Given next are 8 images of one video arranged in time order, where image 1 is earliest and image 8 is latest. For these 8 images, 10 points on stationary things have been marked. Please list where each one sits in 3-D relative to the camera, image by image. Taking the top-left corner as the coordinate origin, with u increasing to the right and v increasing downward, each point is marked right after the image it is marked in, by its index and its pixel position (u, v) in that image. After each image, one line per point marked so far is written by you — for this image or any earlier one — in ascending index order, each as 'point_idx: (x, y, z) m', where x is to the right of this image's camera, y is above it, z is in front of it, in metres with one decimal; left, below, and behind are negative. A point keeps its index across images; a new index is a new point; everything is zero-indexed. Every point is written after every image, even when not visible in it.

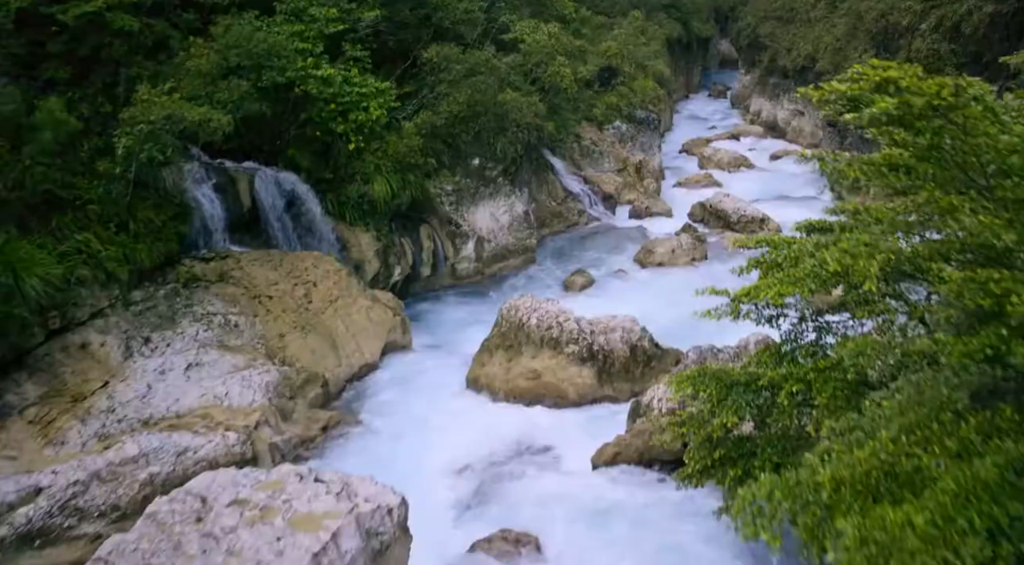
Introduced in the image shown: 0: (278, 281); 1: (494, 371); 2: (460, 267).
0: (-4.1, 0.0, +13.4) m
1: (-0.3, -1.4, +12.3) m
2: (-1.2, +0.3, +17.6) m
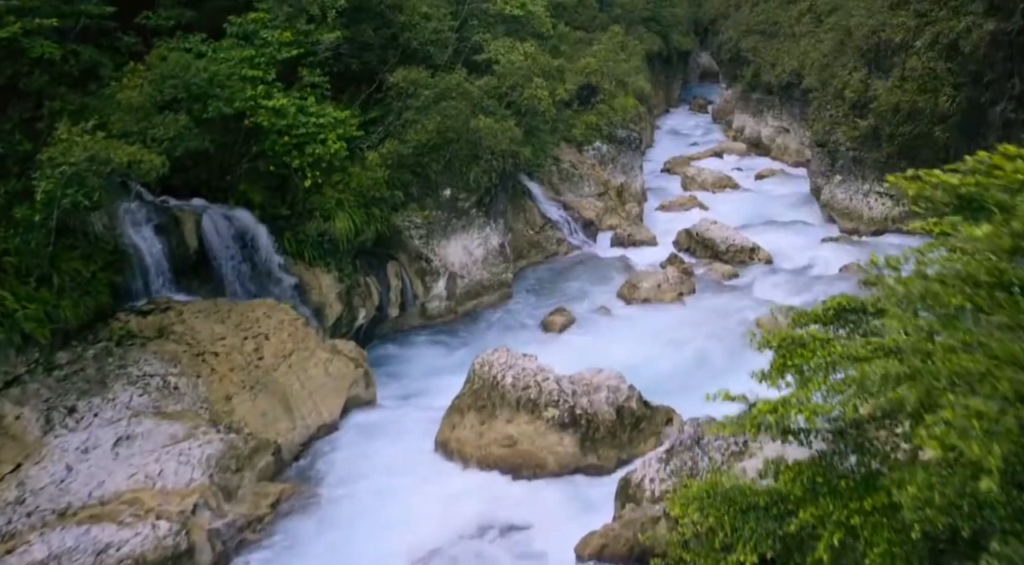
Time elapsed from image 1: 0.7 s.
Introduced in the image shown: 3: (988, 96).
0: (-4.5, -0.8, +12.0) m
1: (-0.7, -2.2, +11.1) m
2: (-1.7, -0.5, +16.3) m
3: (+10.0, +4.0, +16.2) m
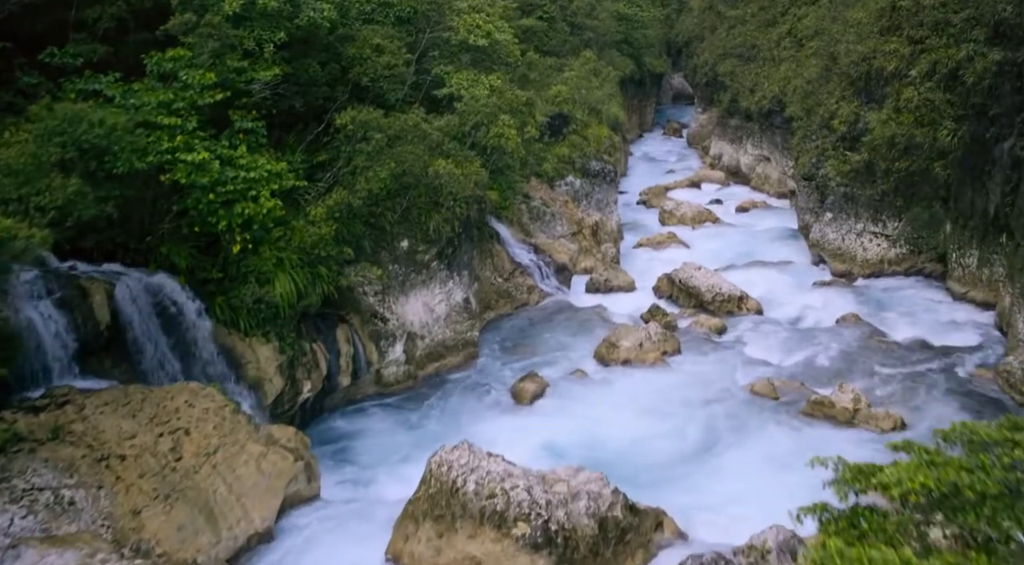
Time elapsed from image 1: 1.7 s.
0: (-5.0, -2.0, +10.2) m
1: (-1.1, -3.3, +9.3) m
2: (-2.4, -1.7, +14.6) m
3: (+9.3, +2.9, +14.9) m
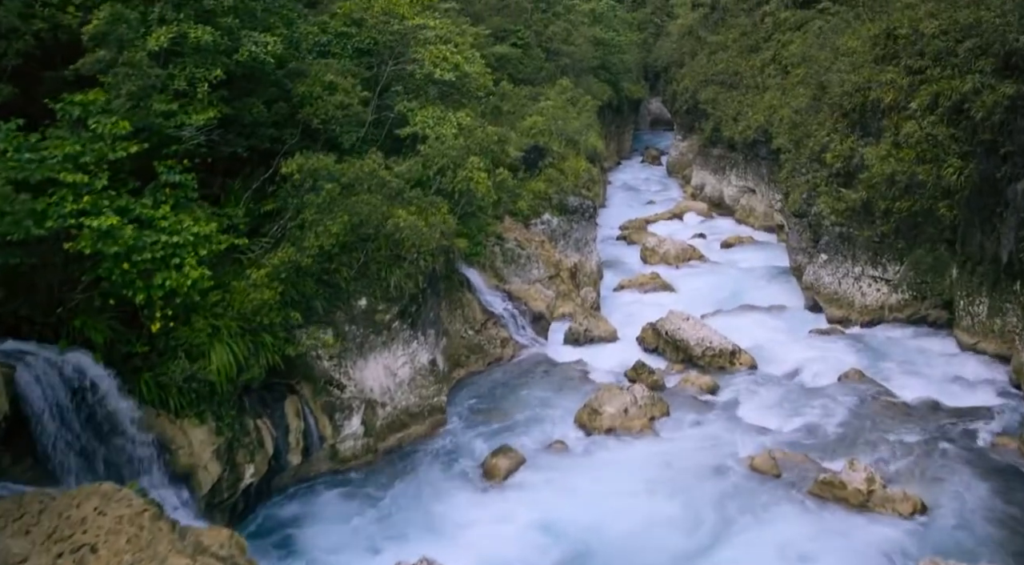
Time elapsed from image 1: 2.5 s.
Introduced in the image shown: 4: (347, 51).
0: (-5.3, -3.0, +8.5) m
1: (-1.4, -4.2, +7.7) m
2: (-2.8, -2.8, +12.9) m
3: (+8.8, +2.0, +13.7) m
4: (-3.0, +4.3, +14.4) m
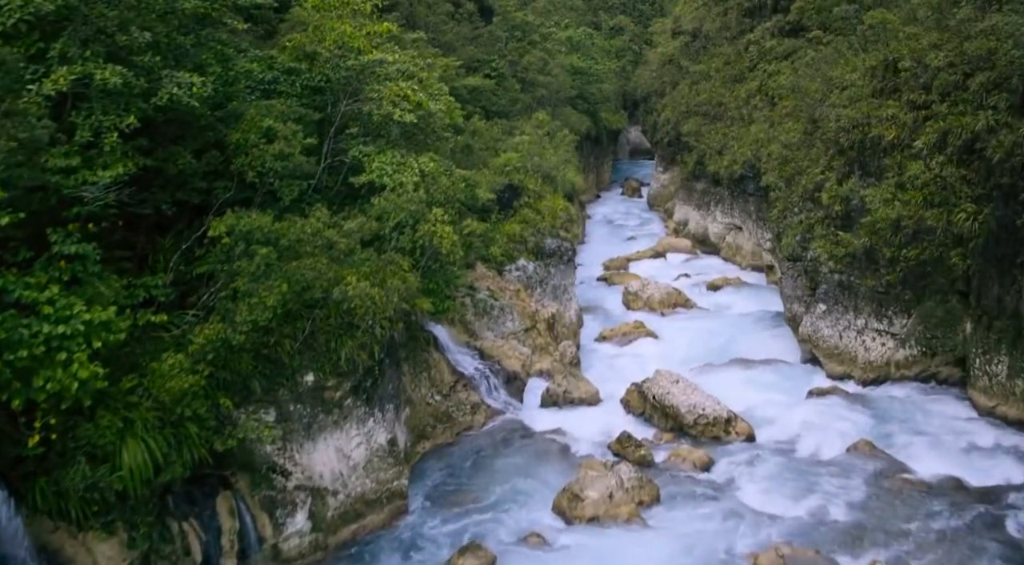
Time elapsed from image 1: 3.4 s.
0: (-5.6, -3.9, +6.6) m
1: (-1.7, -5.1, +5.9) m
2: (-3.3, -3.8, +11.2) m
3: (+8.3, +1.0, +12.4) m
4: (-3.6, +3.2, +12.8) m
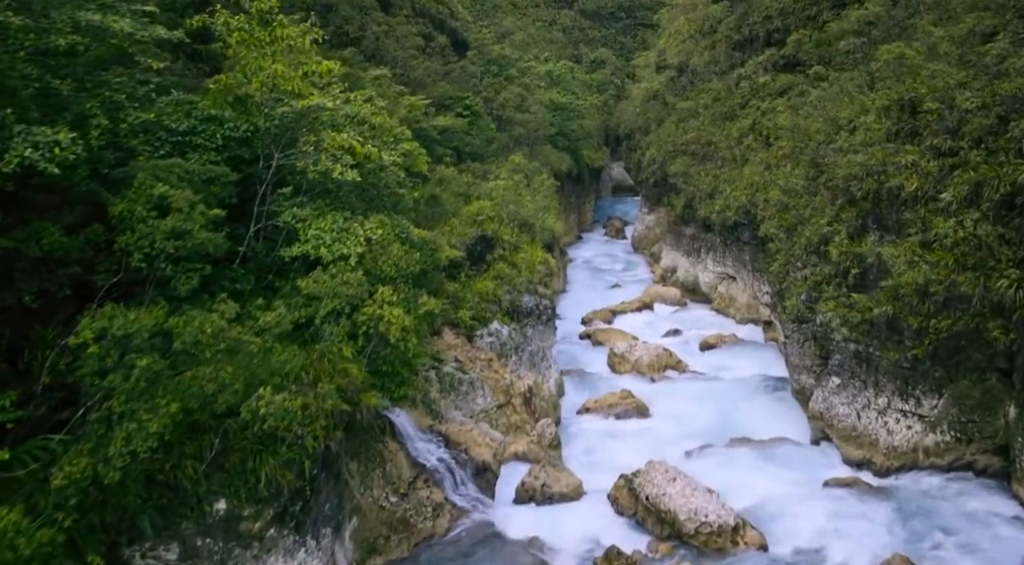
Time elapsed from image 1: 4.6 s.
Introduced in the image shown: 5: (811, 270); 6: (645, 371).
0: (-6.0, -5.0, +4.2) m
1: (-2.0, -6.1, +3.5) m
2: (-3.7, -5.1, +8.8) m
3: (+7.8, -0.1, +10.4) m
4: (-4.1, +1.9, +10.6) m
5: (+6.3, +0.2, +16.3) m
6: (+3.4, -2.2, +19.2) m
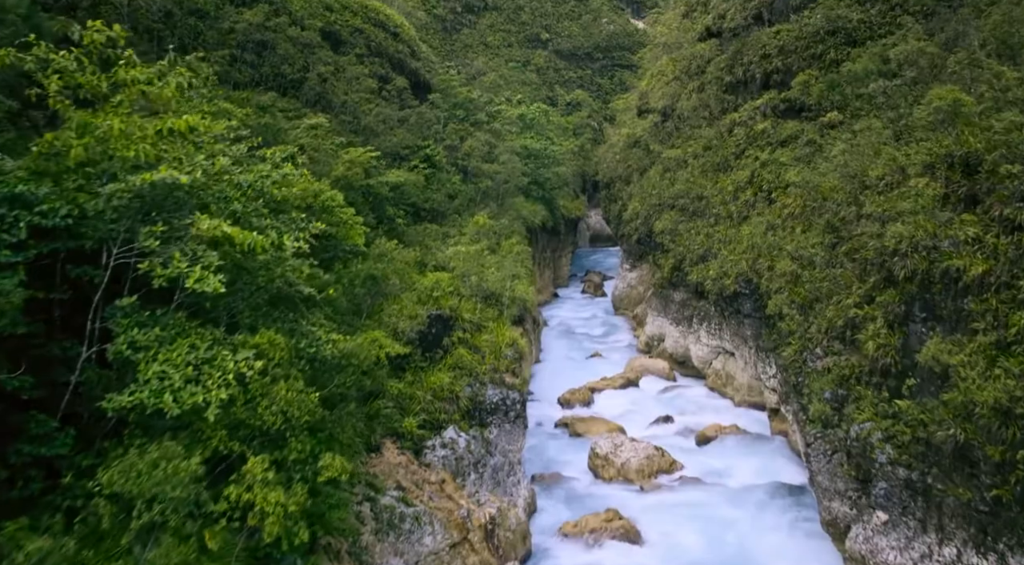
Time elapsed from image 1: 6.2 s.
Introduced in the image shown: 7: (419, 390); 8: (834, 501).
0: (-6.3, -6.2, +0.4) m
1: (-2.3, -7.2, -0.2) m
2: (-4.2, -6.4, +5.1) m
3: (+7.2, -1.5, +7.2) m
4: (-4.7, +0.4, +7.3) m
5: (+5.6, -1.4, +13.1) m
6: (+2.6, -4.0, +15.8) m
7: (-1.7, -2.0, +13.9) m
8: (+5.4, -3.6, +12.8) m
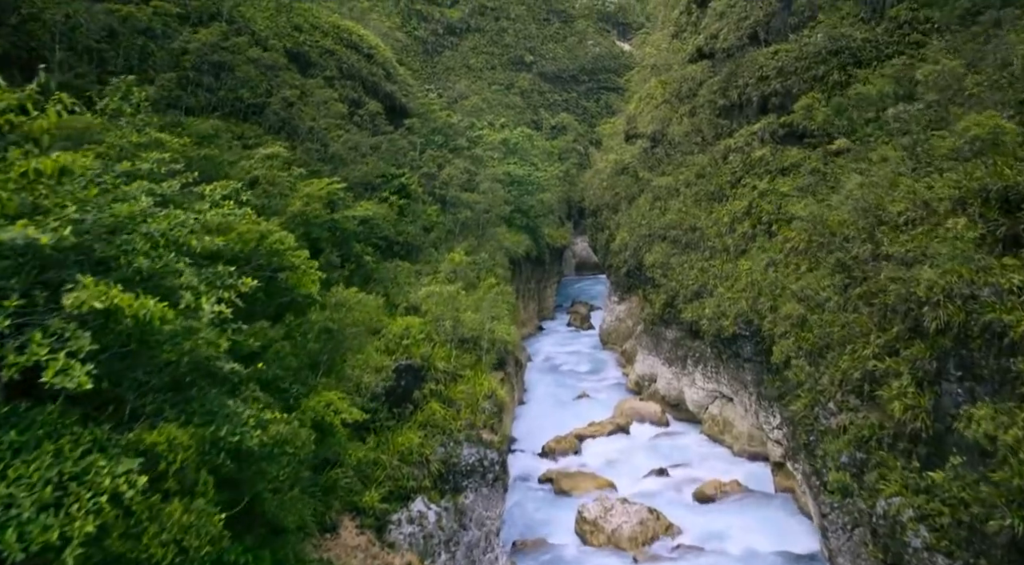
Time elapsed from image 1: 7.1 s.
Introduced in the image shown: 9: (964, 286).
0: (-6.4, -6.7, -1.5) m
1: (-2.4, -7.7, -2.1) m
2: (-4.3, -7.0, +3.2) m
3: (+7.0, -2.1, +5.7) m
4: (-5.0, -0.2, +5.5) m
5: (+5.2, -2.2, +11.5) m
6: (+2.2, -4.9, +14.1) m
7: (-2.1, -2.9, +12.2) m
8: (+5.1, -4.3, +11.1) m
9: (+6.0, -0.1, +10.3) m
